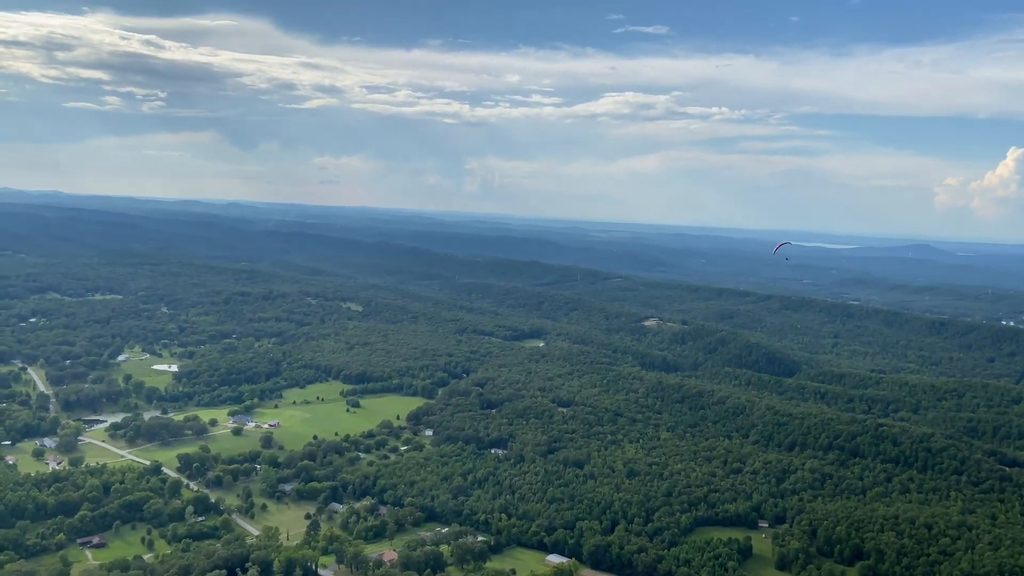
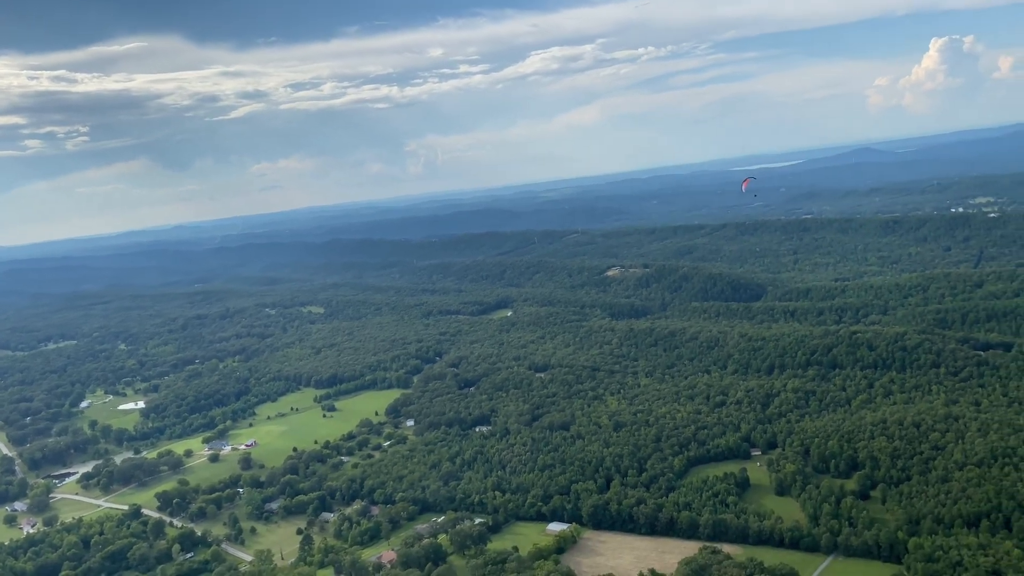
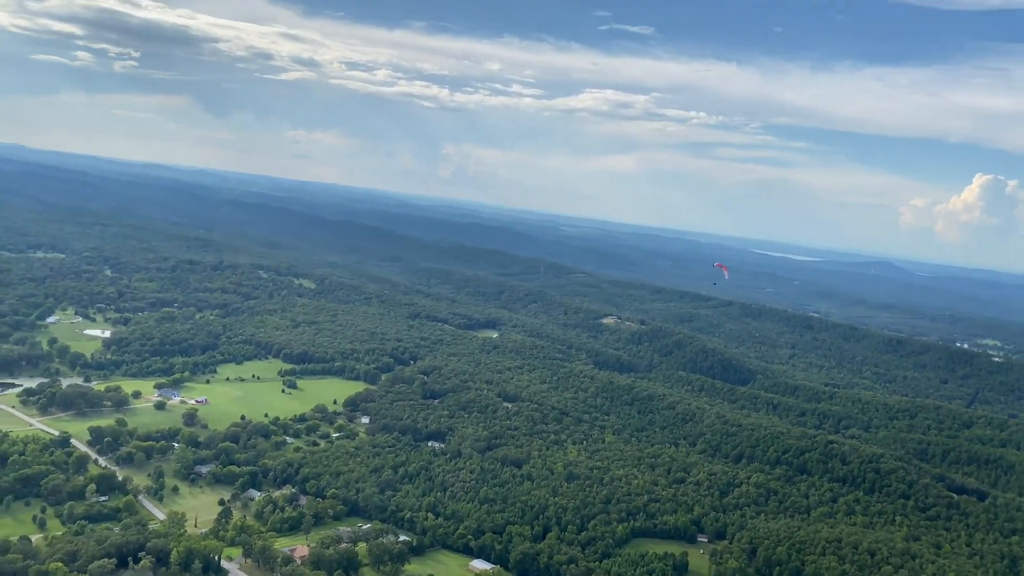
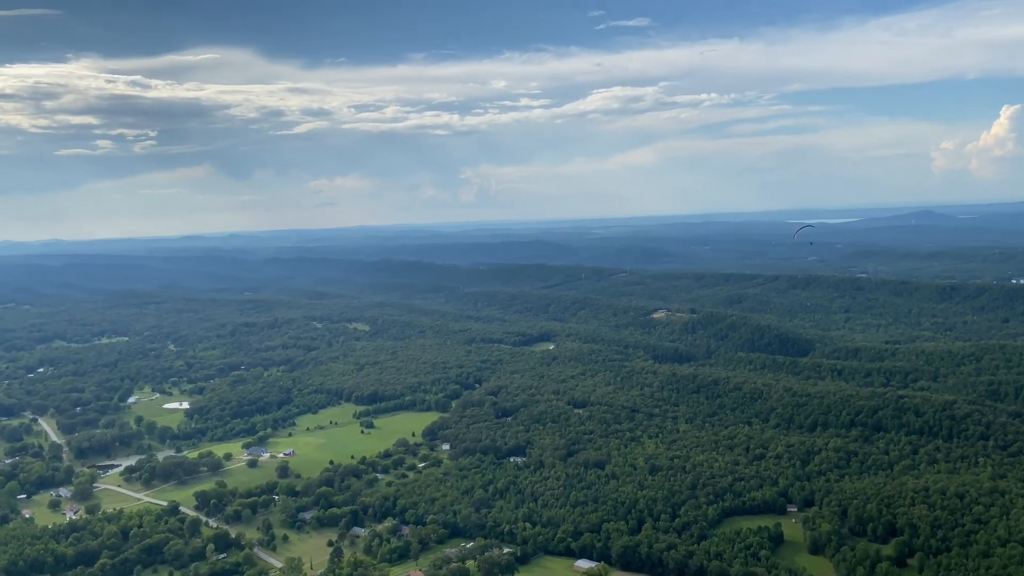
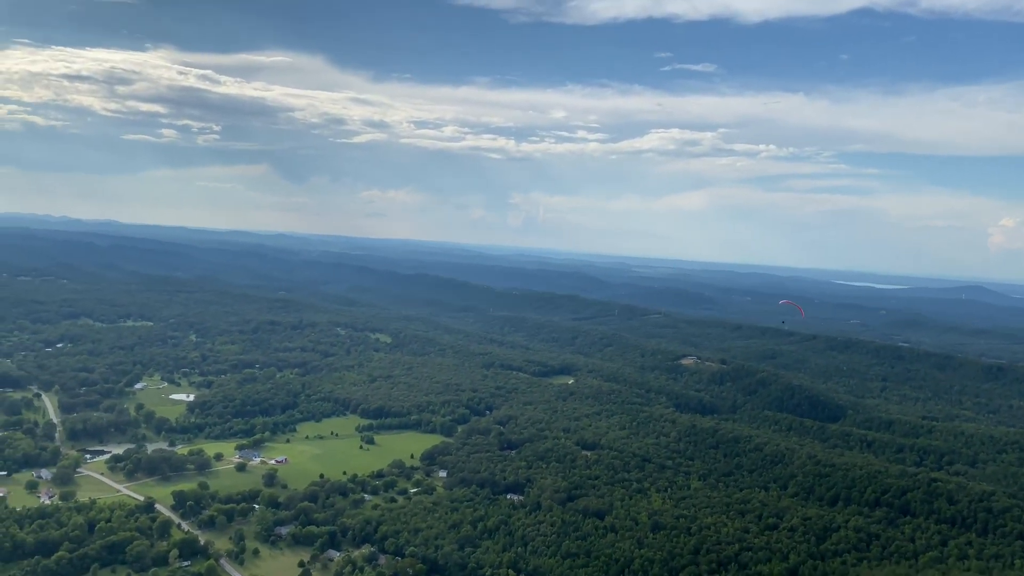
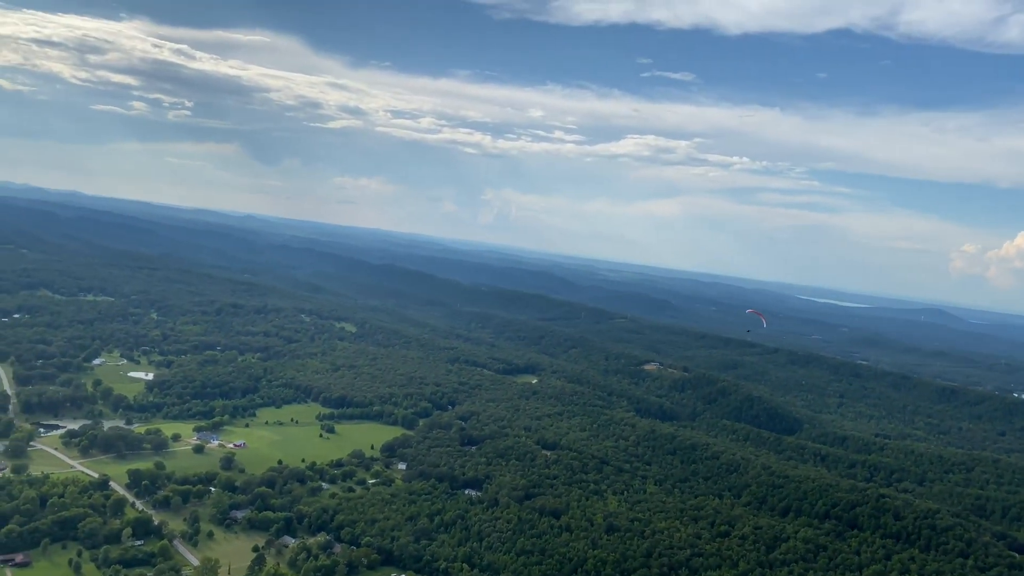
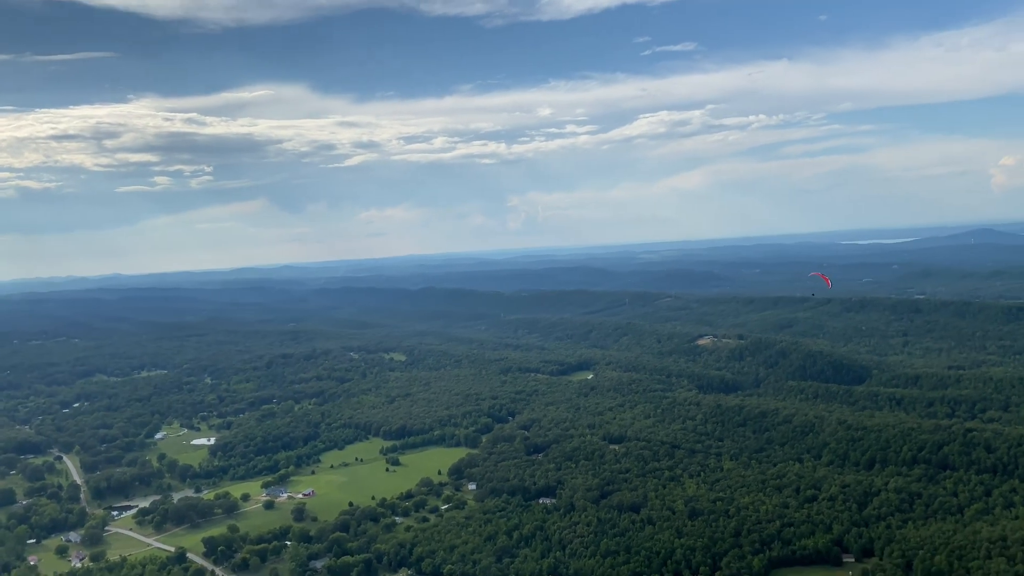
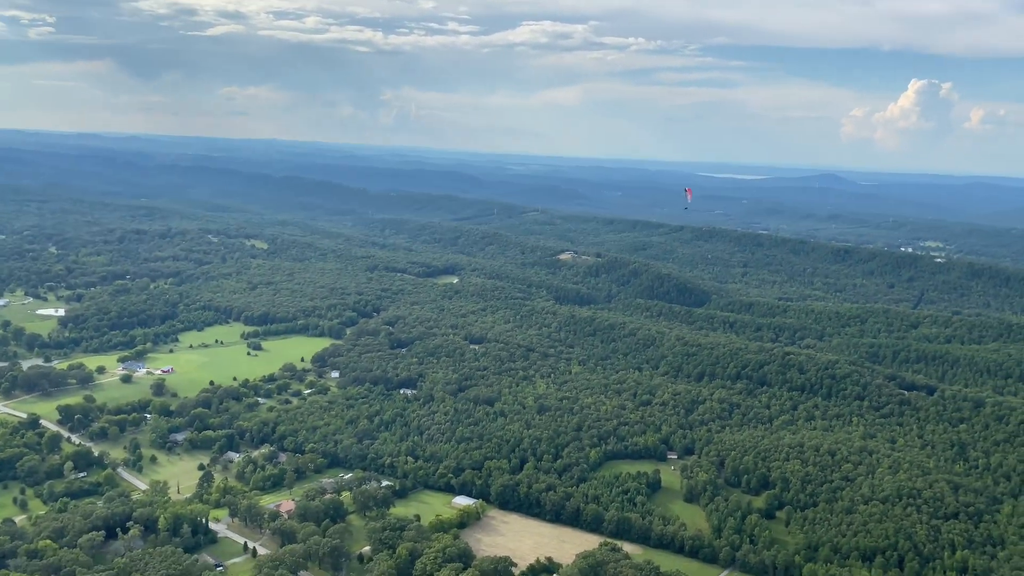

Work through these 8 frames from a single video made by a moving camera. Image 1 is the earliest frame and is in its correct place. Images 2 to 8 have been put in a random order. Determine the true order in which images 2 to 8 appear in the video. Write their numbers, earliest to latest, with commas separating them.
4, 2, 8, 3, 6, 5, 7
